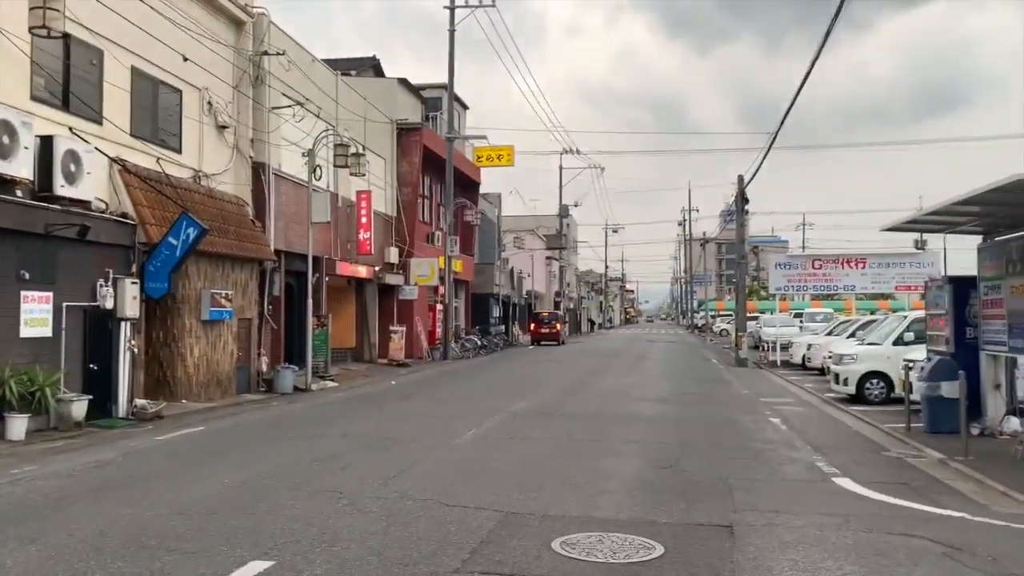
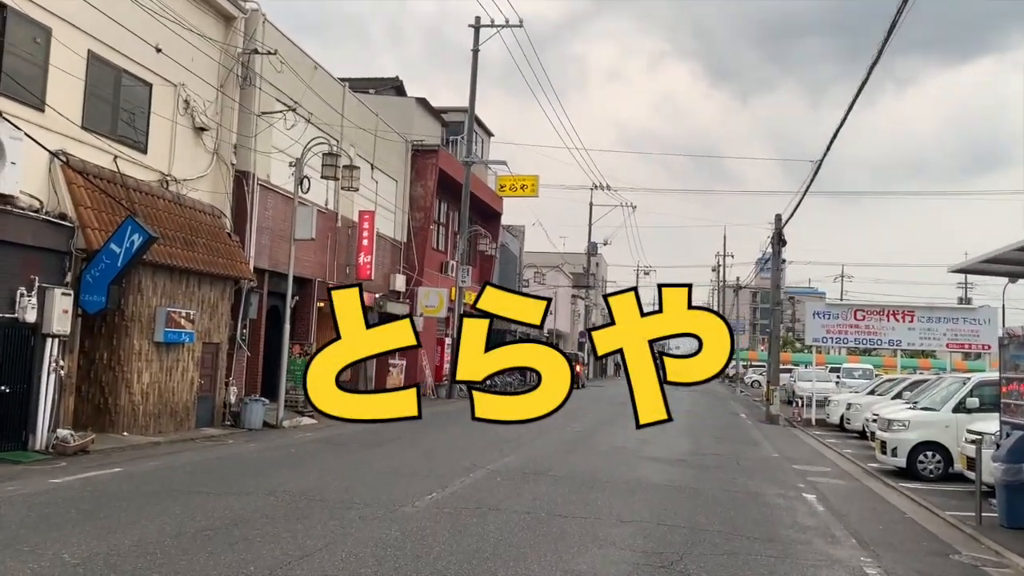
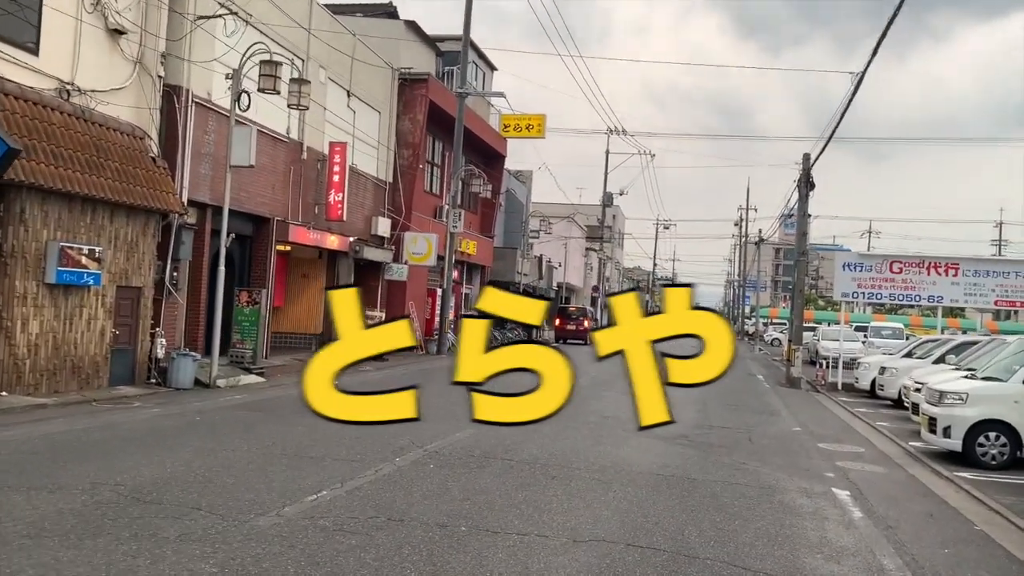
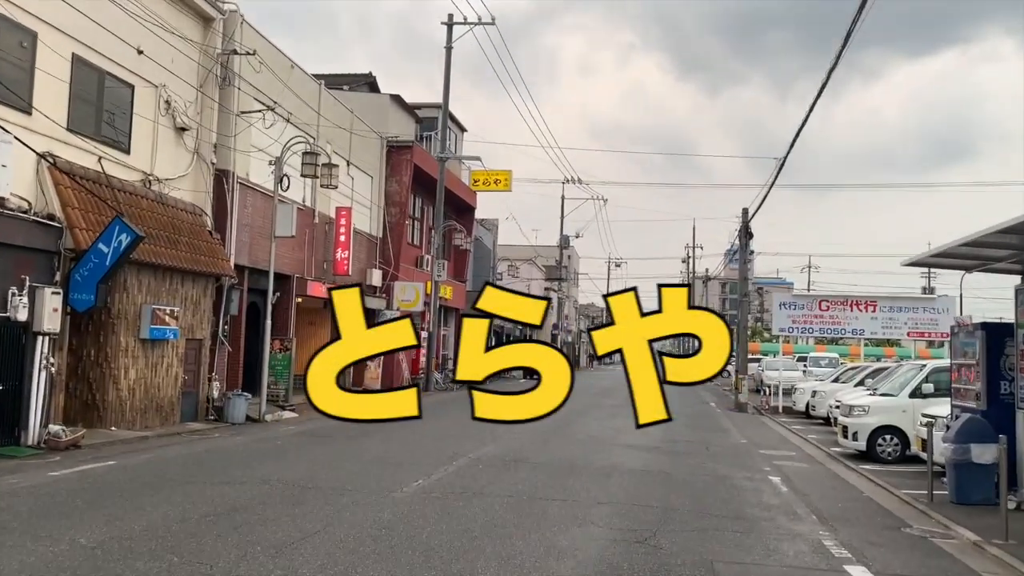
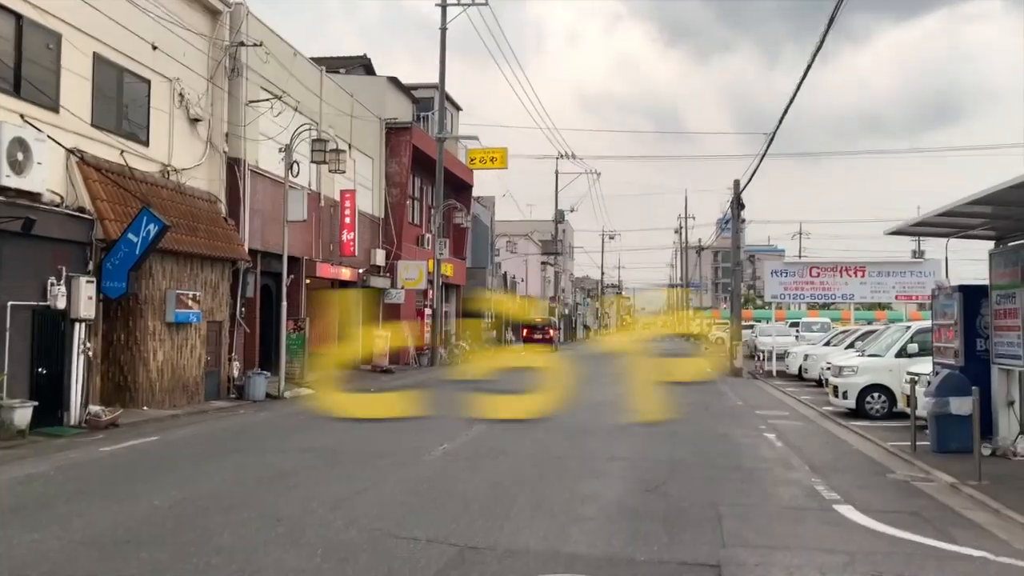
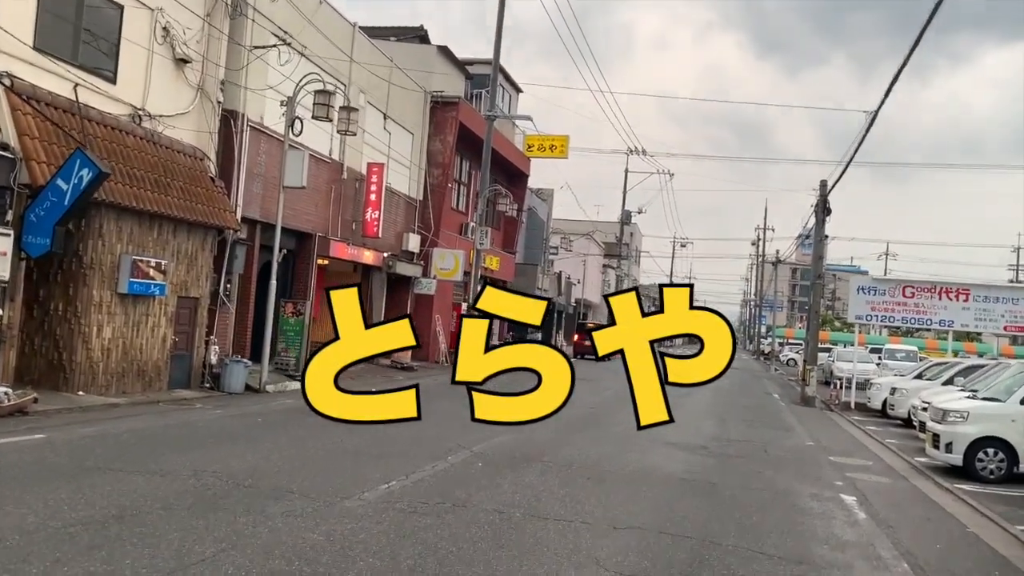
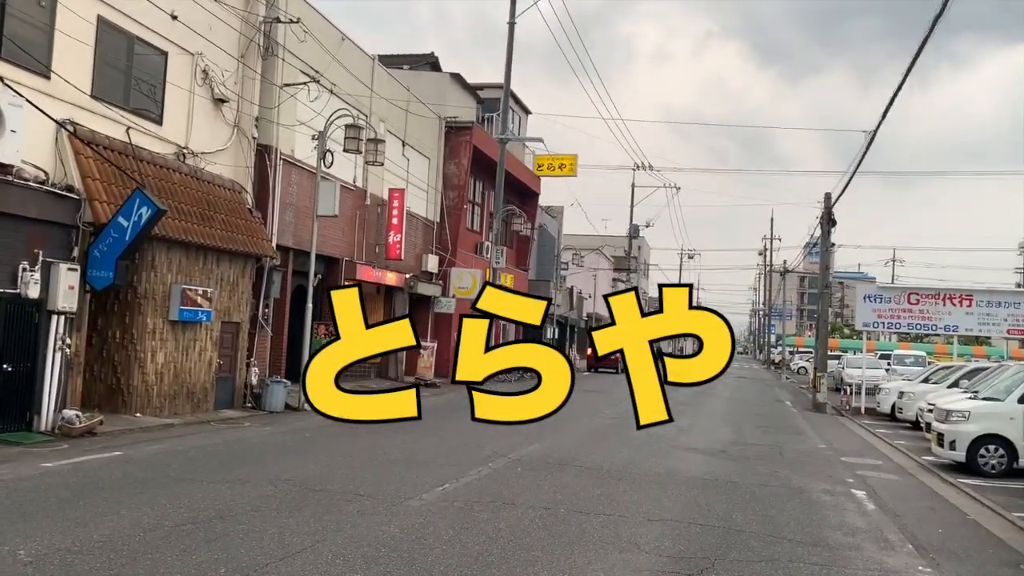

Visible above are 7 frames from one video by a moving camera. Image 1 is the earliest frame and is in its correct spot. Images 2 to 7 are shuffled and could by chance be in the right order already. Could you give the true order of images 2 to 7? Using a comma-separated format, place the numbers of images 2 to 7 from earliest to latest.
5, 4, 2, 7, 6, 3
